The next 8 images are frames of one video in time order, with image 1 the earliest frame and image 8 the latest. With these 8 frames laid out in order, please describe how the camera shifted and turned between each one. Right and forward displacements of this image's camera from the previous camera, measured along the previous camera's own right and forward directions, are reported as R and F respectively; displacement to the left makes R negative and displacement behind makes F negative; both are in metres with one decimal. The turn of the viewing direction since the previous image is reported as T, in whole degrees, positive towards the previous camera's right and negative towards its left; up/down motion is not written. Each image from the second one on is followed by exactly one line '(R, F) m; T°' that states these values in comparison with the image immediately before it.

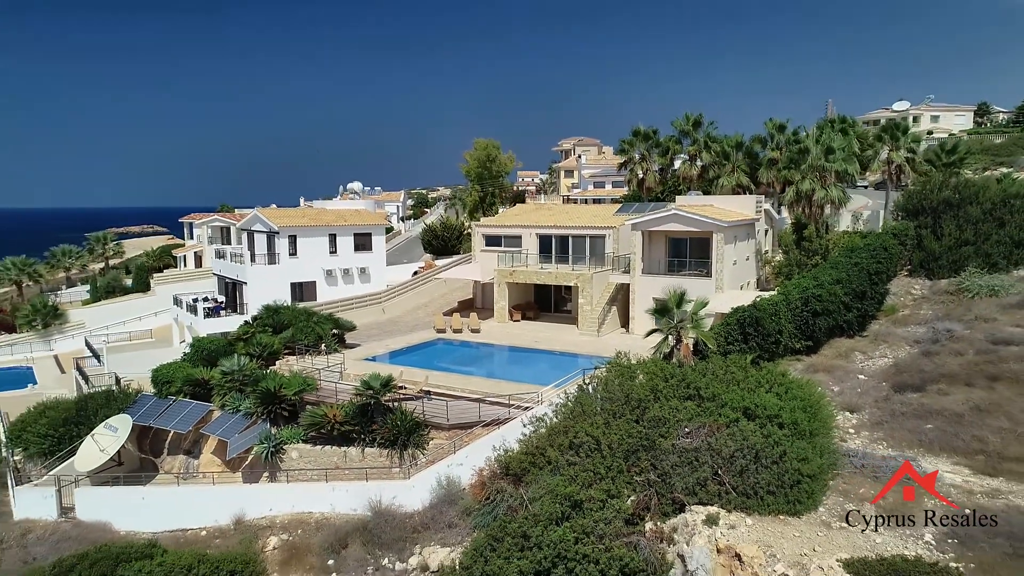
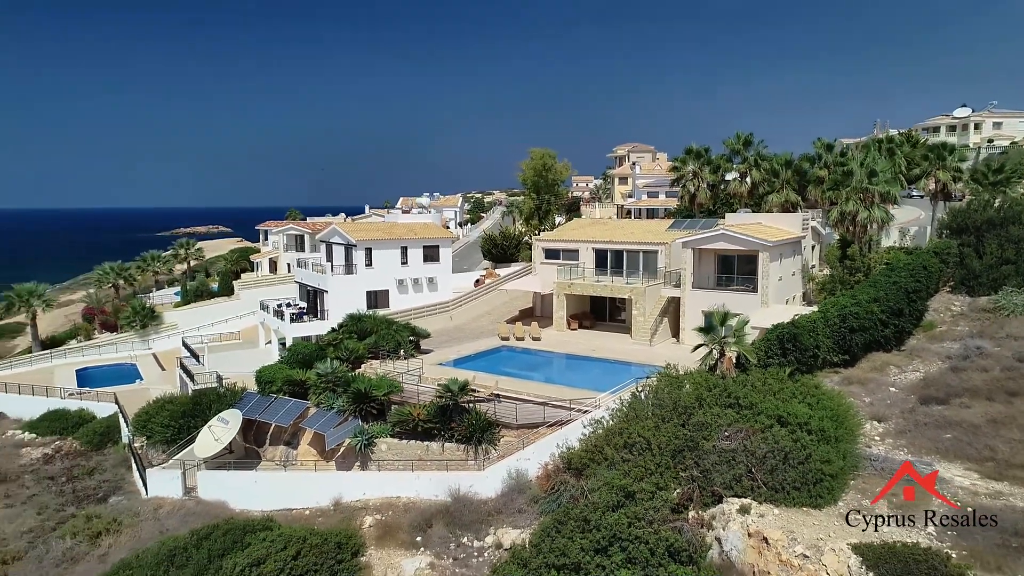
(-0.3, -2.6) m; -4°
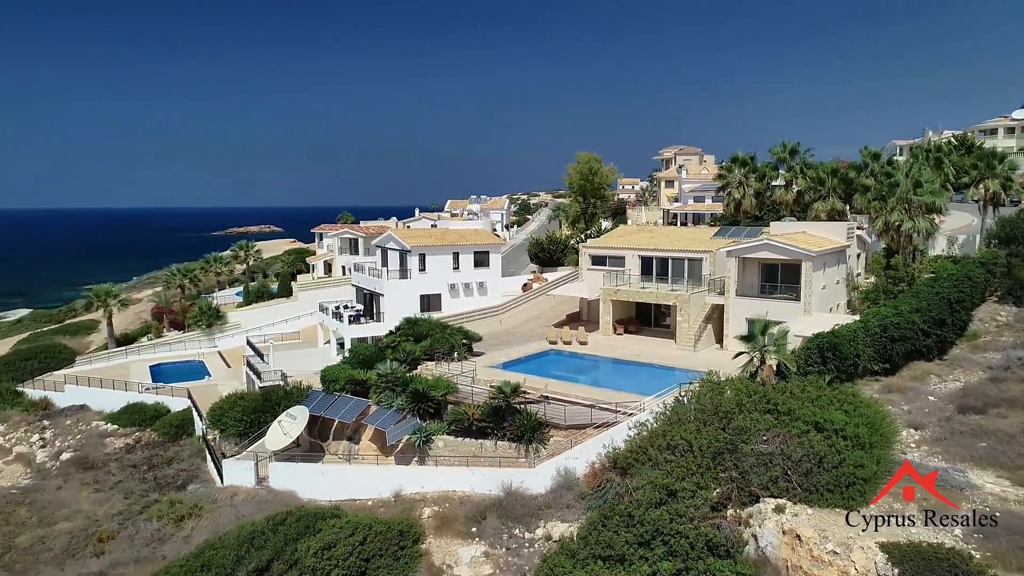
(-0.2, -1.4) m; -4°
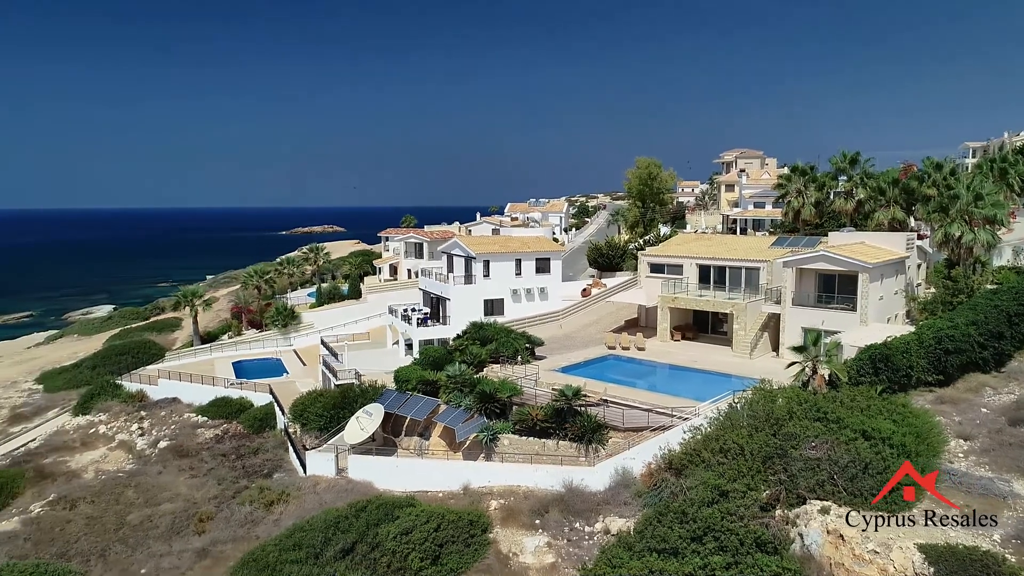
(-0.2, -1.6) m; -5°
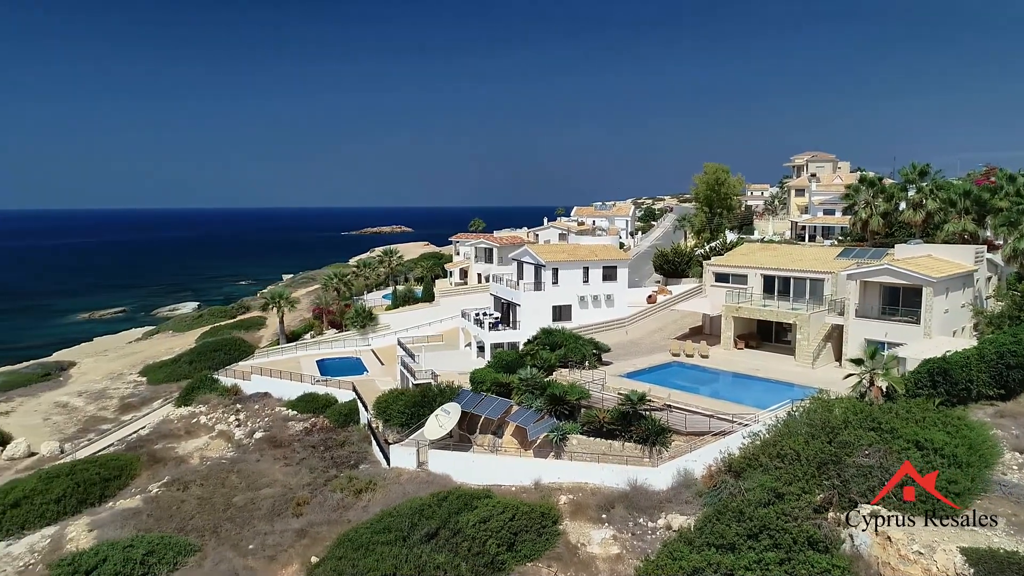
(-0.2, -2.0) m; -5°
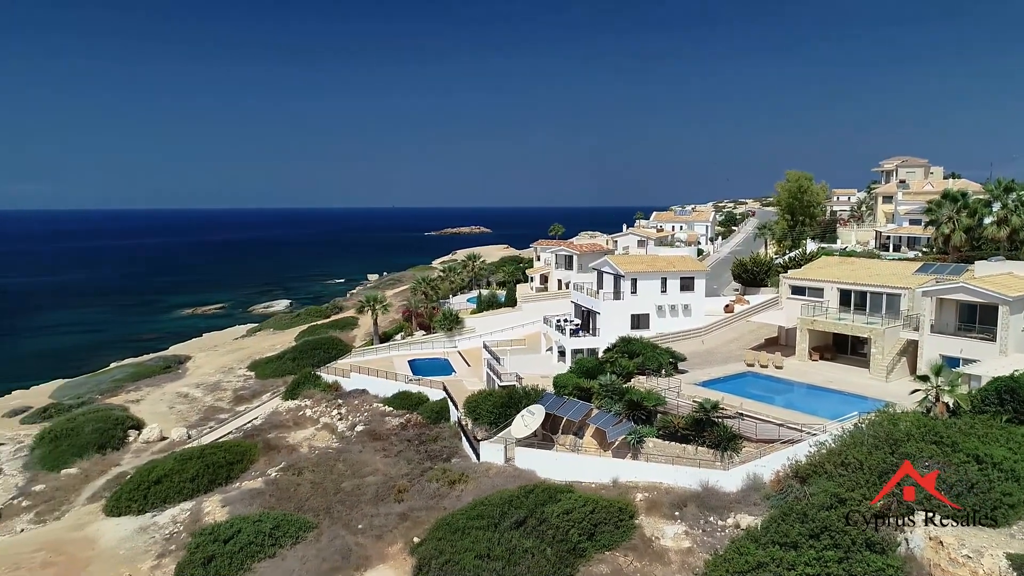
(-0.2, -2.6) m; -6°
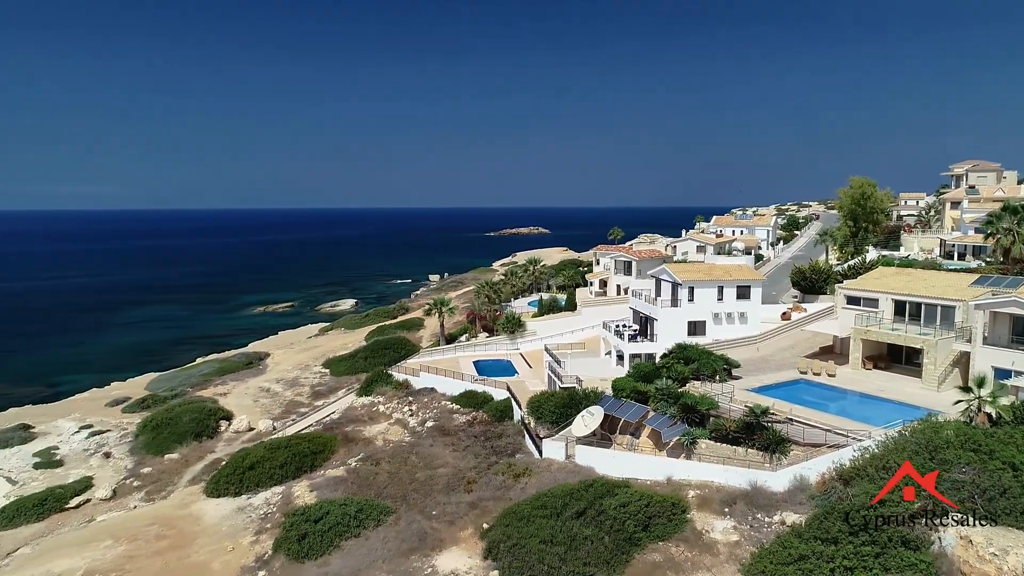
(-0.2, -2.5) m; -5°
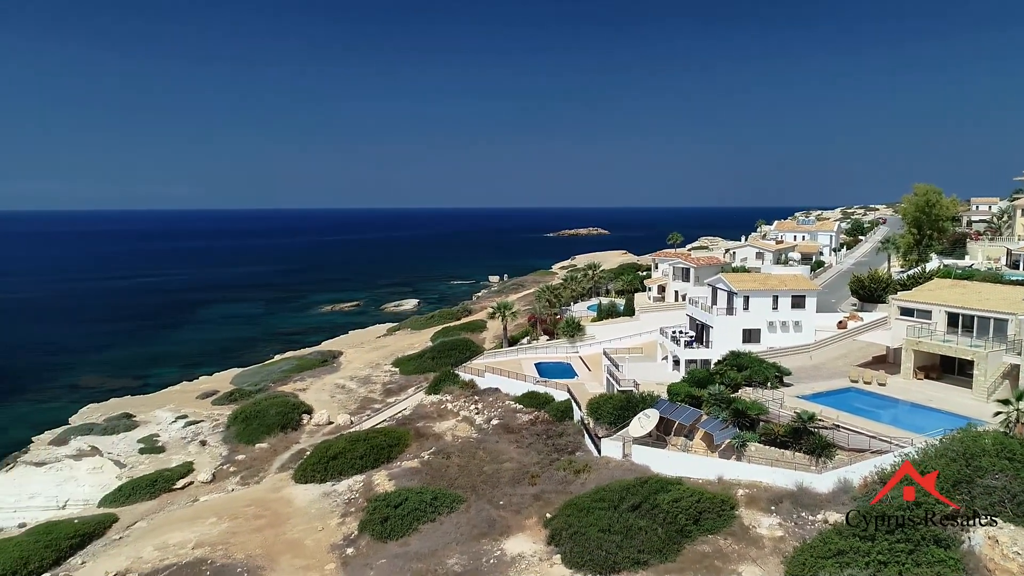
(-0.2, -2.9) m; -5°
